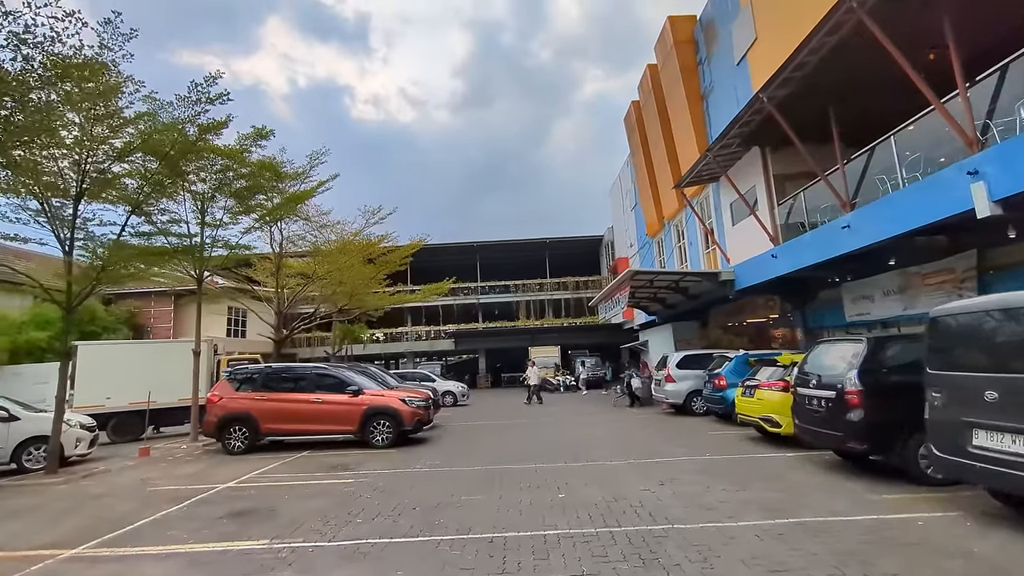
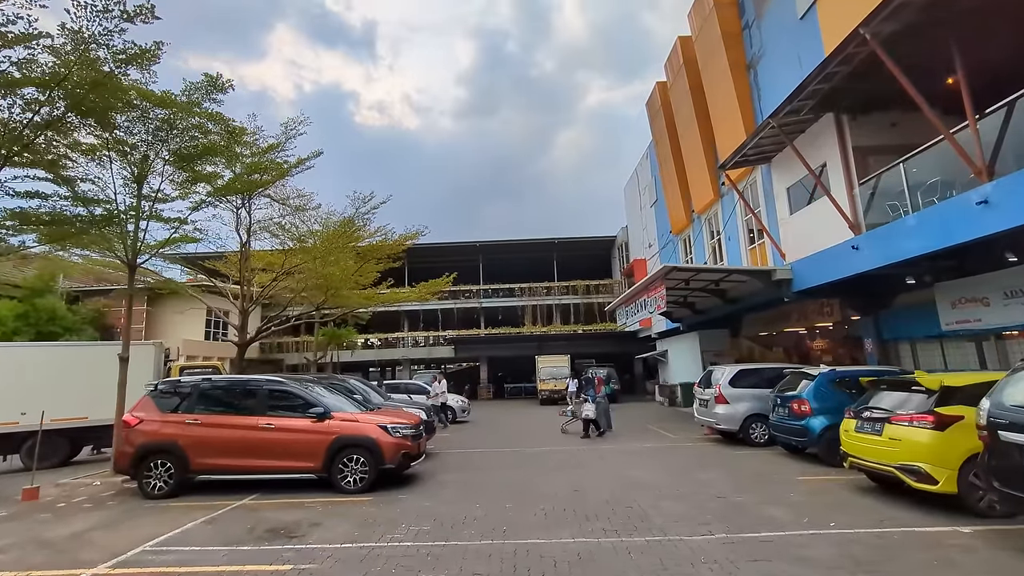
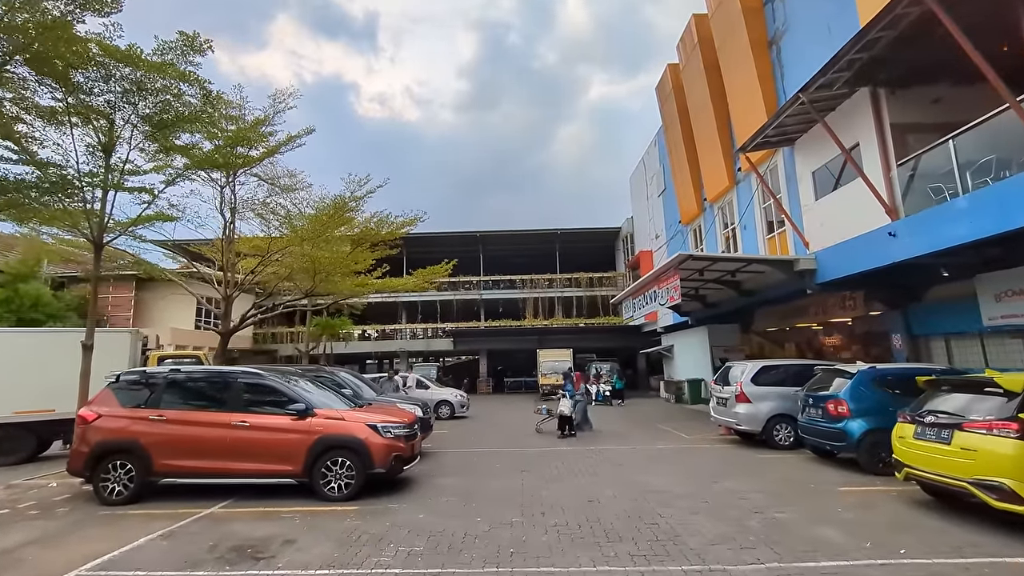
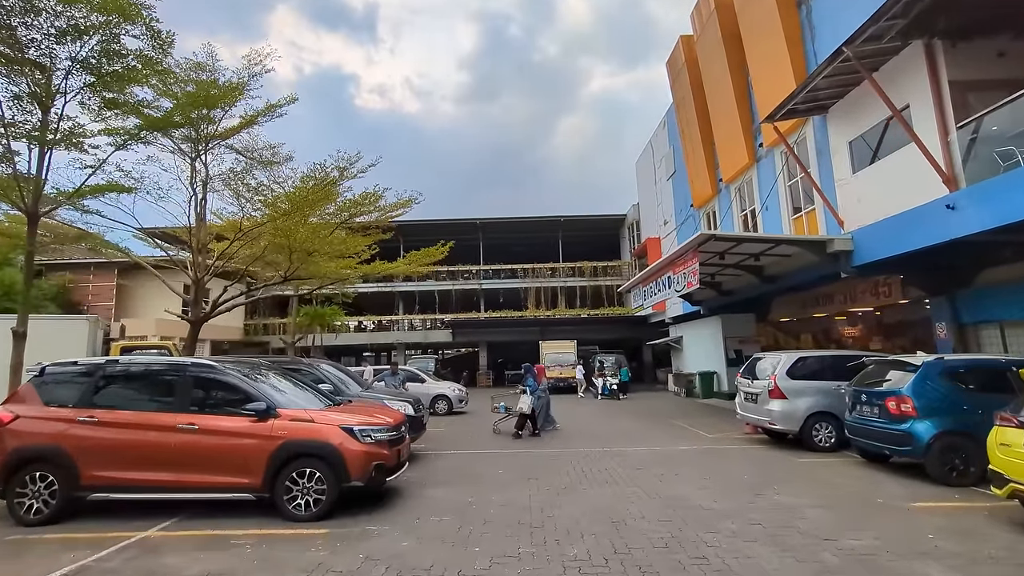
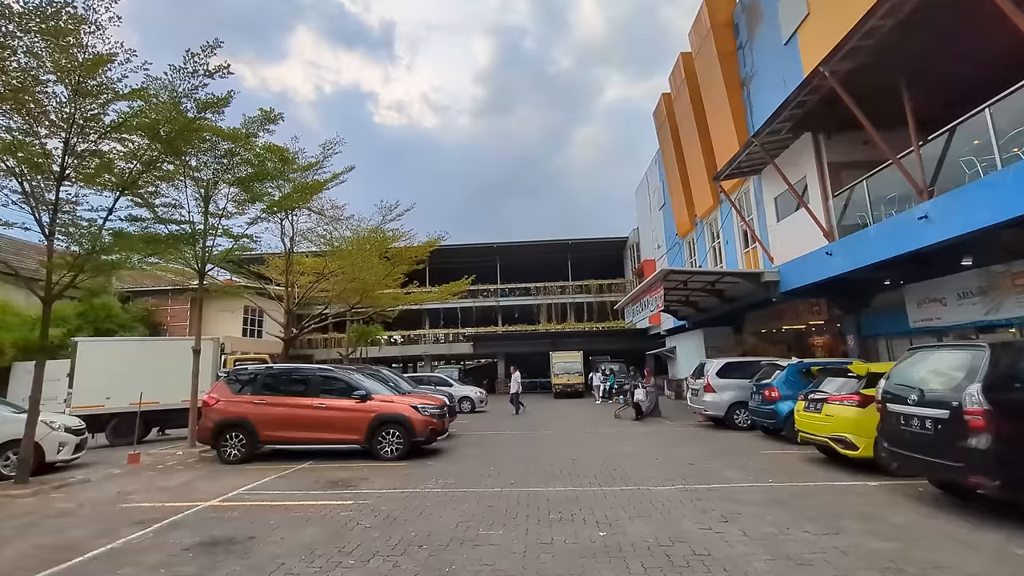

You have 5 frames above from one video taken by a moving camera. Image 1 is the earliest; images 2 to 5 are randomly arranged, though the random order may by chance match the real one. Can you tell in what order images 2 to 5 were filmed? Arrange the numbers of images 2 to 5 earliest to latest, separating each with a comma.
5, 2, 3, 4
